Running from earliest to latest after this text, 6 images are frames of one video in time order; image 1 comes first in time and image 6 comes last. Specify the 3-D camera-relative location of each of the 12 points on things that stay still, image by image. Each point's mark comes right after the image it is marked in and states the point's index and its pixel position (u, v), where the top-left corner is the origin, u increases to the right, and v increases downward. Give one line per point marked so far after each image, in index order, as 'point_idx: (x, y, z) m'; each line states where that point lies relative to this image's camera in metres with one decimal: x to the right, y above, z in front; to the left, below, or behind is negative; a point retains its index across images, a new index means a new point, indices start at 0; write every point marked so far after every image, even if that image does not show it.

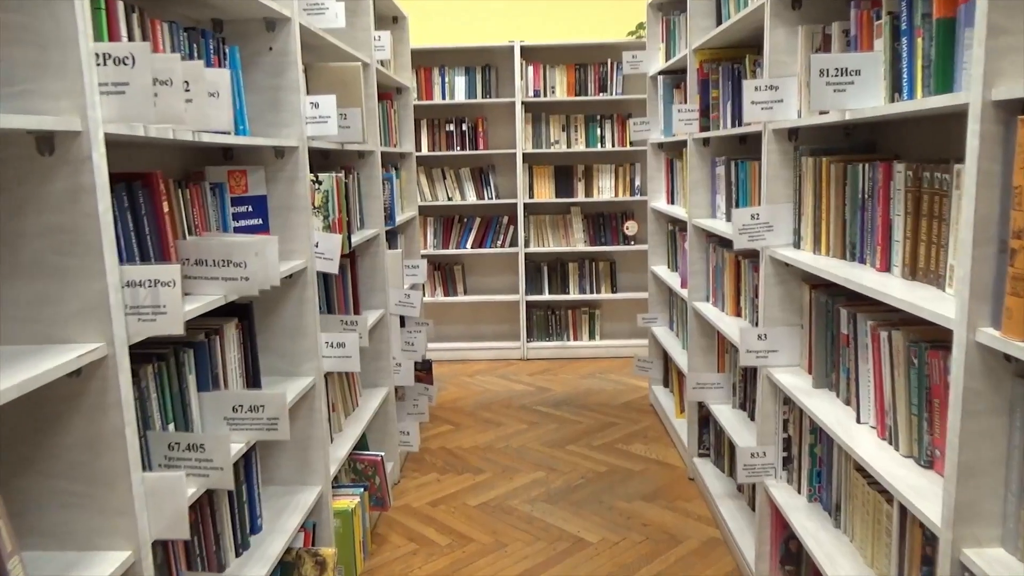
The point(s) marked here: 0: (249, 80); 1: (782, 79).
0: (-0.7, +0.6, +2.0) m
1: (+0.7, +0.5, +2.0) m
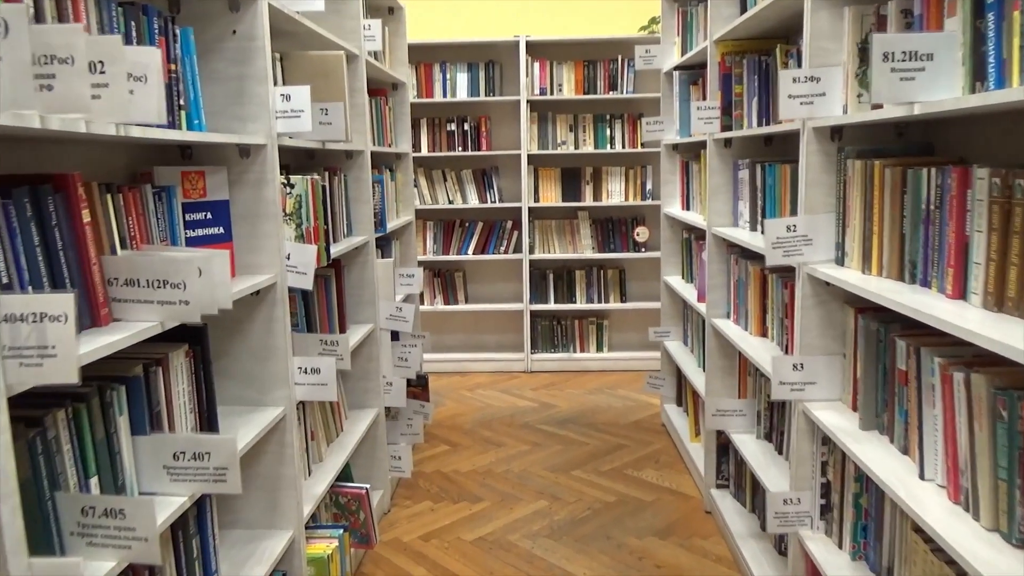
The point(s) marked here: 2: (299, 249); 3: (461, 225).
0: (-0.7, +0.5, +1.8) m
1: (+0.7, +0.5, +1.7) m
2: (-0.5, +0.1, +1.9) m
3: (-0.3, +0.4, +4.9) m
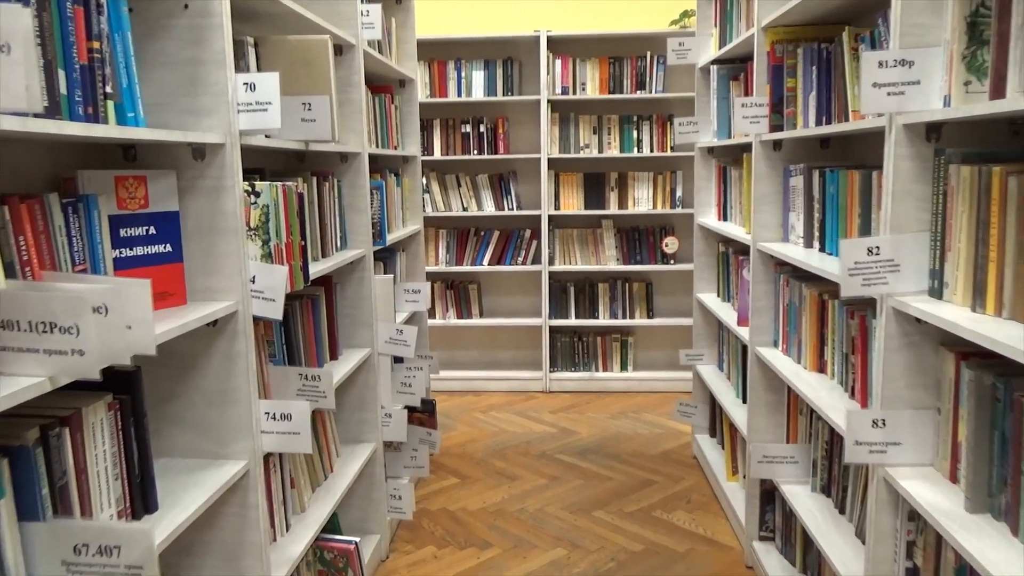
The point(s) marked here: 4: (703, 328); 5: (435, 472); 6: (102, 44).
0: (-0.7, +0.5, +1.5) m
1: (+0.7, +0.4, +1.3) m
2: (-0.5, 0.0, +1.5) m
3: (-0.2, +0.3, +4.5) m
4: (+0.9, -0.2, +3.4) m
5: (-0.3, -0.8, +3.4) m
6: (-0.7, +0.4, +1.2) m
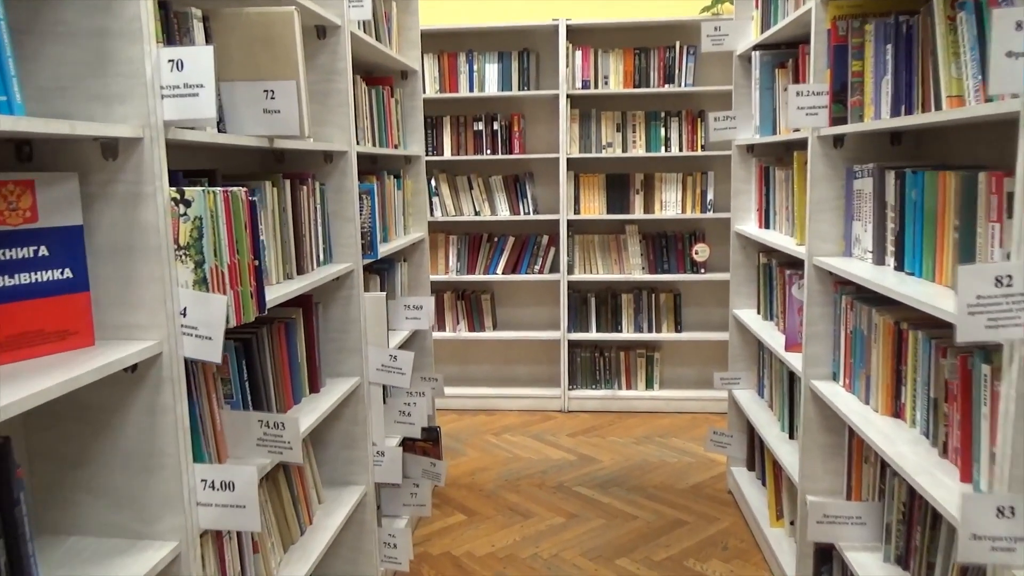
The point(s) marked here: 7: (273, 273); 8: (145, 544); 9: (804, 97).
0: (-0.7, +0.4, +1.1) m
1: (+0.7, +0.4, +1.0) m
2: (-0.5, 0.0, +1.2) m
3: (-0.1, +0.3, +4.2) m
4: (+0.9, -0.2, +3.1) m
5: (-0.3, -0.9, +3.1) m
6: (-0.7, +0.3, +0.9) m
7: (-0.6, 0.0, +1.8) m
8: (-0.6, -0.4, +1.2) m
9: (+0.7, +0.5, +1.9) m
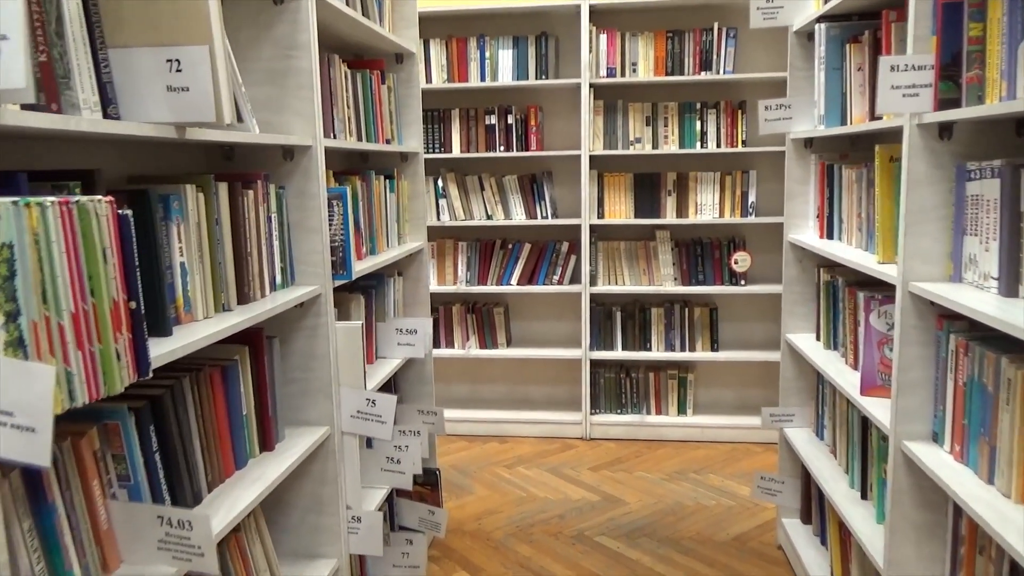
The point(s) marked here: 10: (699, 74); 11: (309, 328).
0: (-0.7, +0.3, +0.7) m
1: (+0.7, +0.3, +0.5) m
2: (-0.5, -0.1, +0.8) m
3: (-0.1, +0.2, +3.8) m
4: (+1.0, -0.3, +2.6) m
5: (-0.3, -0.9, +2.6) m
6: (-0.7, +0.3, +0.5) m
7: (-0.6, 0.0, +1.3) m
8: (-0.6, -0.5, +0.8) m
9: (+0.7, +0.4, +1.4) m
10: (+0.9, +1.0, +3.5) m
11: (-0.5, -0.1, +1.7) m
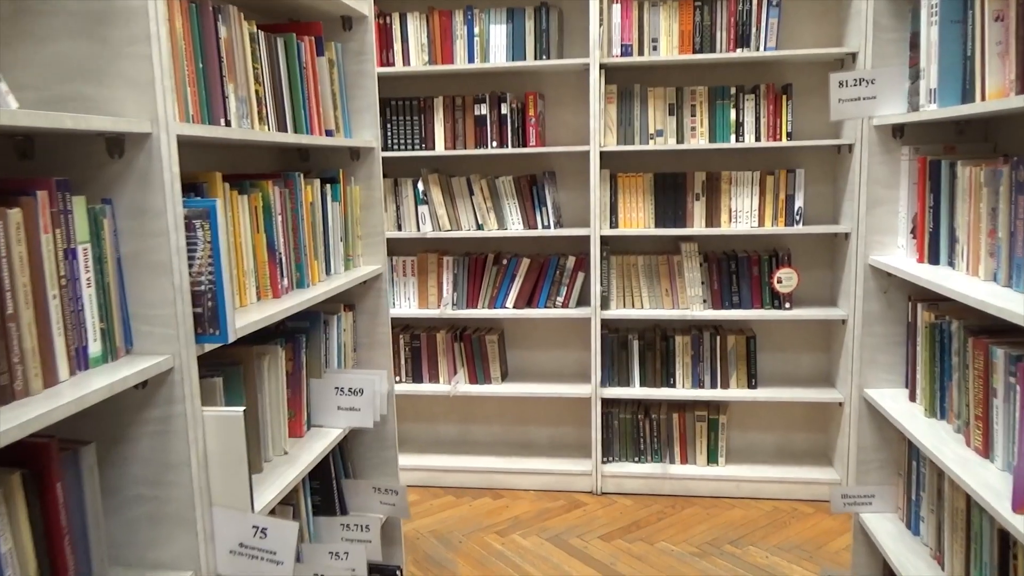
0: (-0.8, +0.2, +0.1) m
1: (+0.6, +0.2, -0.2) m
2: (-0.6, -0.2, +0.1) m
3: (-0.1, +0.1, +3.1) m
4: (+0.9, -0.4, +1.9) m
5: (-0.3, -1.0, +2.0) m
6: (-0.8, +0.2, -0.1) m
7: (-0.6, -0.1, +0.7) m
8: (-0.7, -0.6, +0.2) m
9: (+0.7, +0.3, +0.8) m
10: (+0.8, +0.9, +2.8) m
11: (-0.5, -0.2, +1.1) m
